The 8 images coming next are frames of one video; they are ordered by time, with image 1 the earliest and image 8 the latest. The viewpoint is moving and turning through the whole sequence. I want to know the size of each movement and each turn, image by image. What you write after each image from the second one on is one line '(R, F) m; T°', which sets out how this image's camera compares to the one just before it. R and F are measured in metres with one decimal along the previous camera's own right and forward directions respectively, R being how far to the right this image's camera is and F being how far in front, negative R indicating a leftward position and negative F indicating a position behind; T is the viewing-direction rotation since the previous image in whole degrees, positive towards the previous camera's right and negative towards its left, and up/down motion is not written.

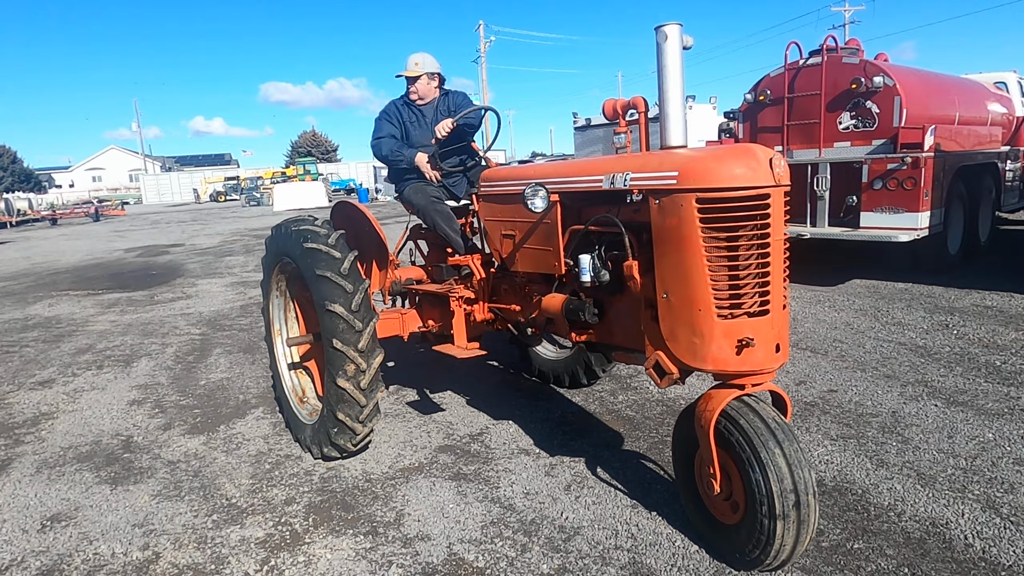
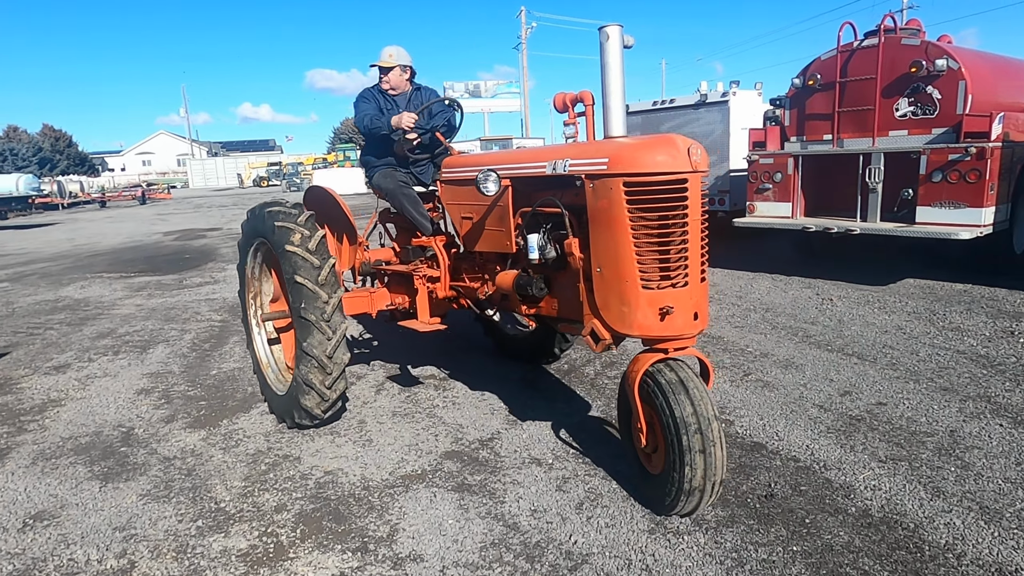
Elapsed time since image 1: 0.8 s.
(+0.1, +0.3) m; -3°
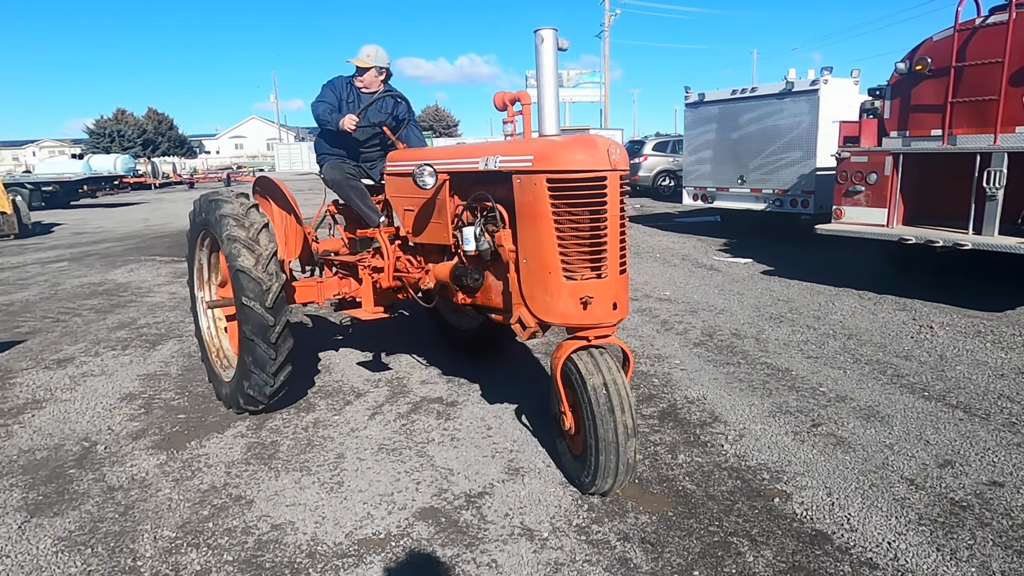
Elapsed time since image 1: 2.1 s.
(+0.3, +0.8) m; -6°
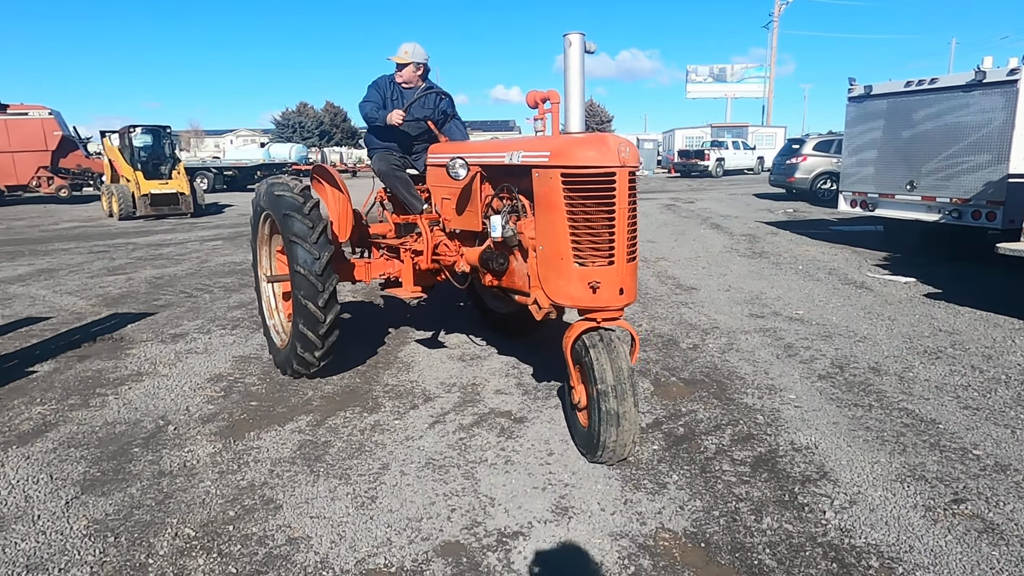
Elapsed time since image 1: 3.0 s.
(+0.4, +0.4) m; -13°
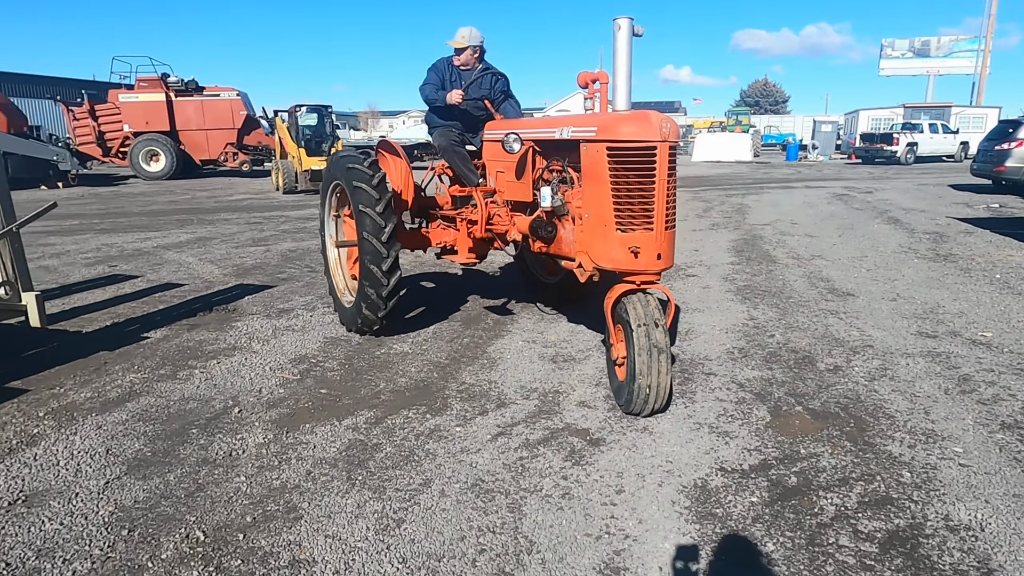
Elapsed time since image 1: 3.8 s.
(+0.4, +0.6) m; -13°
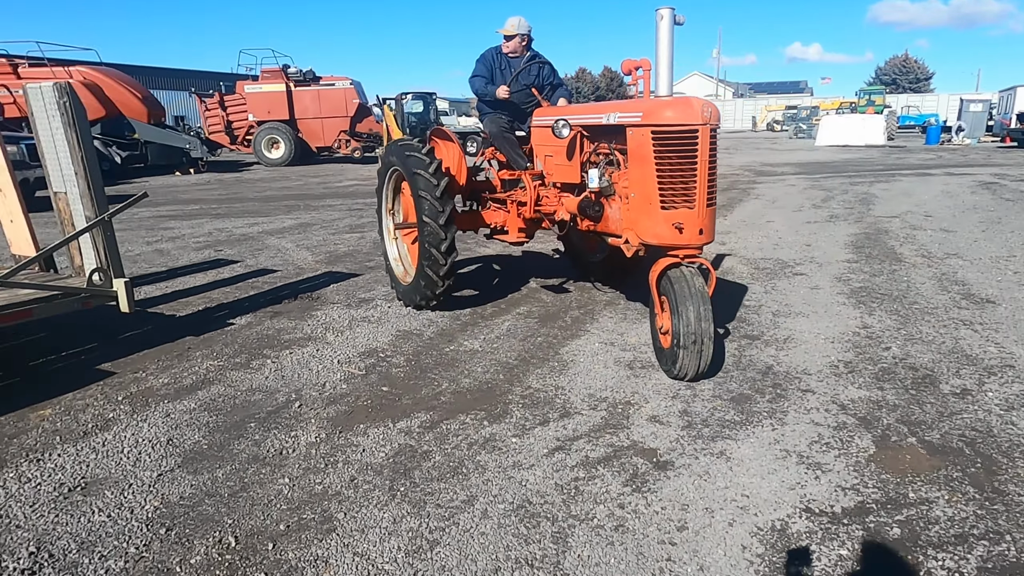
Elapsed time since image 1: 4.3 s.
(+0.2, +0.3) m; -9°
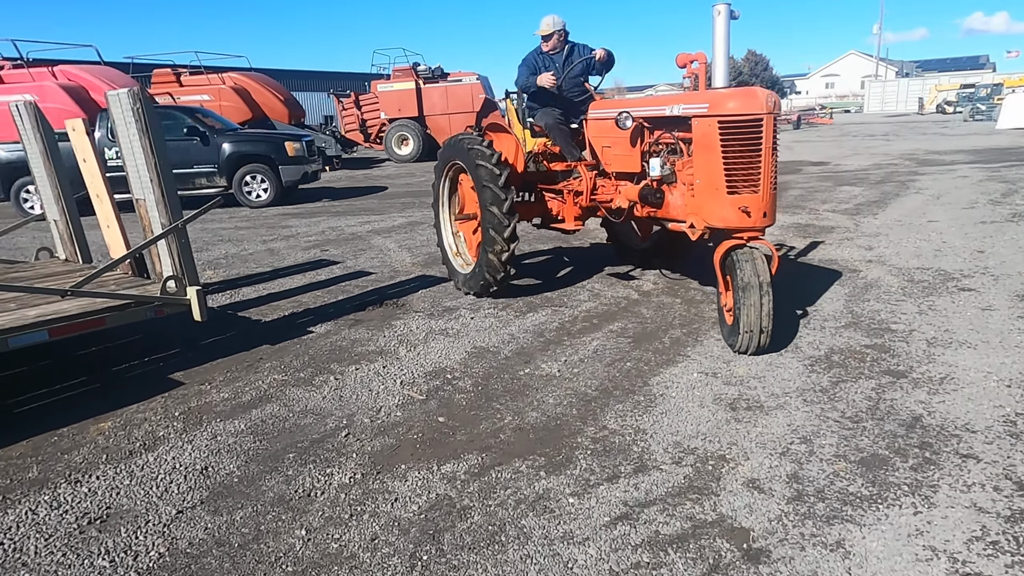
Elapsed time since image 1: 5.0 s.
(+0.3, +0.6) m; -11°
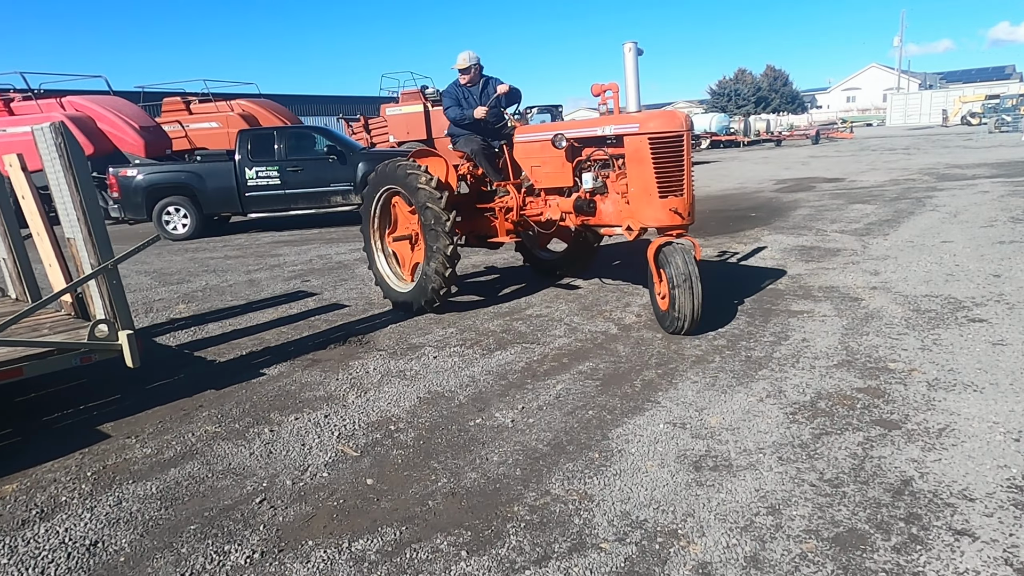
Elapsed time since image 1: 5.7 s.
(+0.4, +0.4) m; -2°
